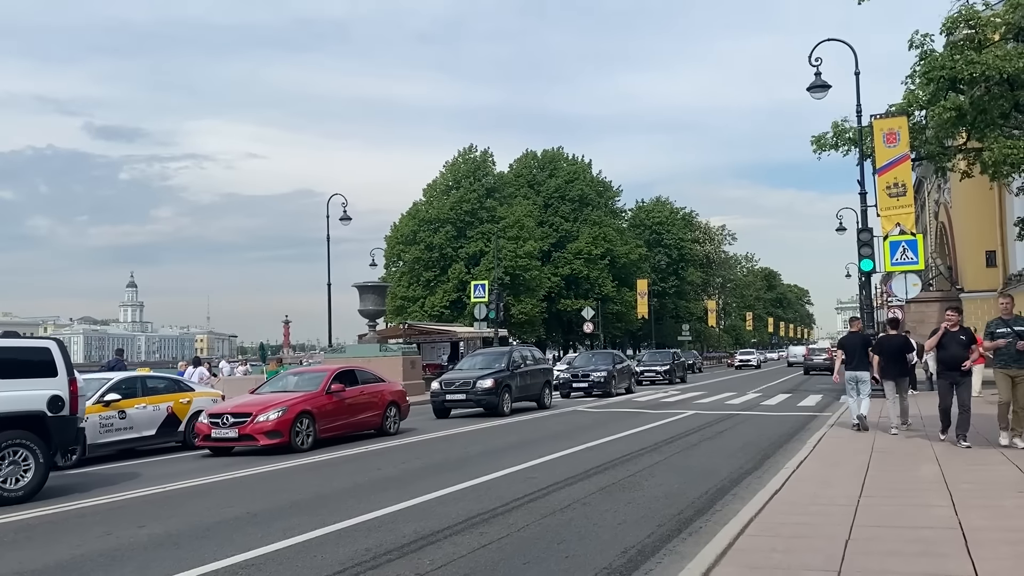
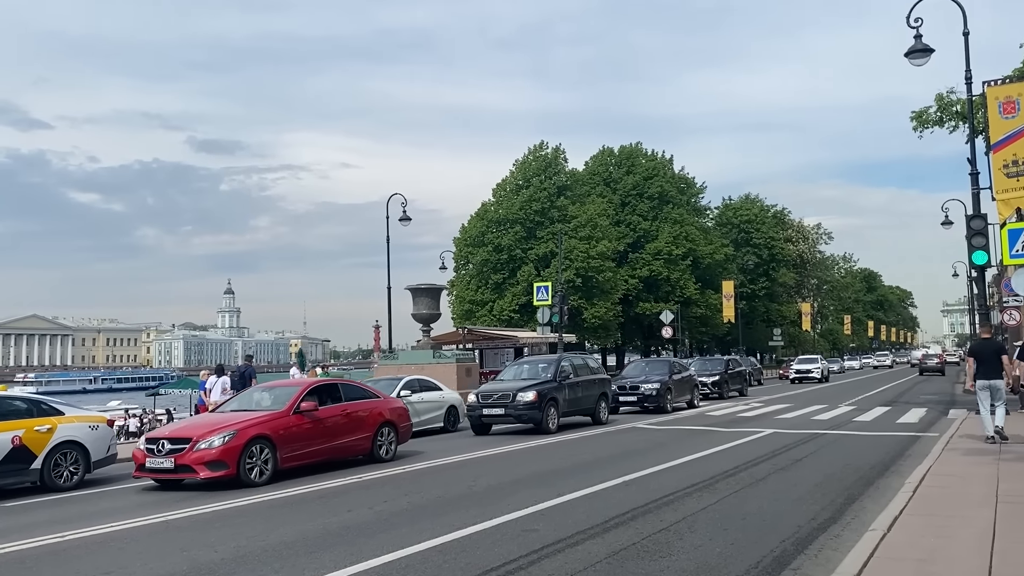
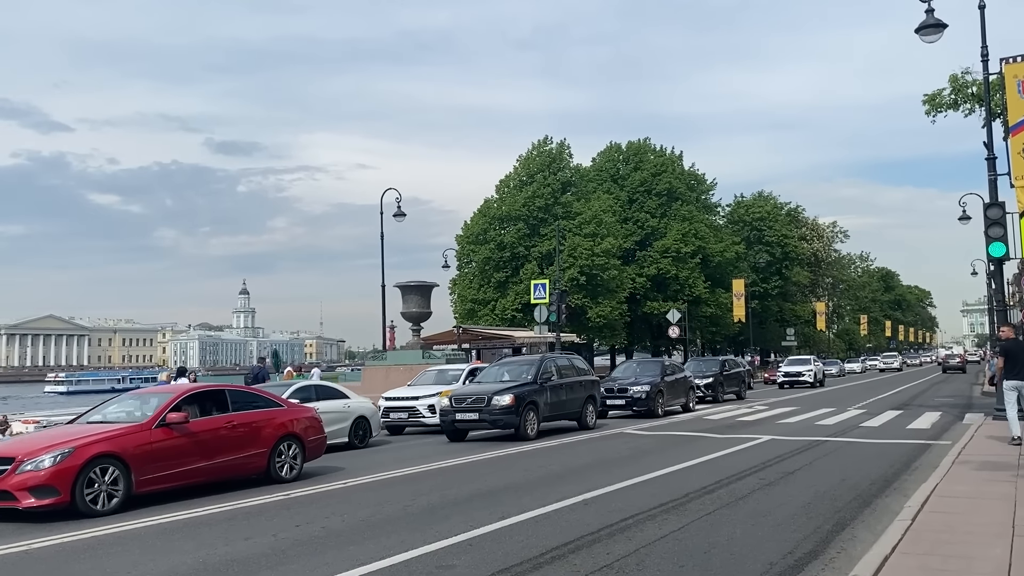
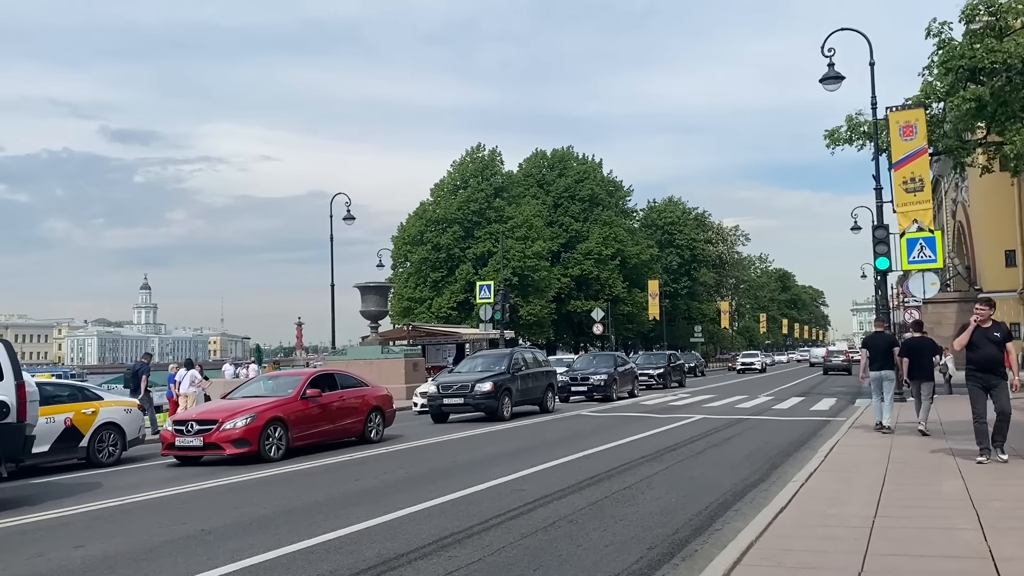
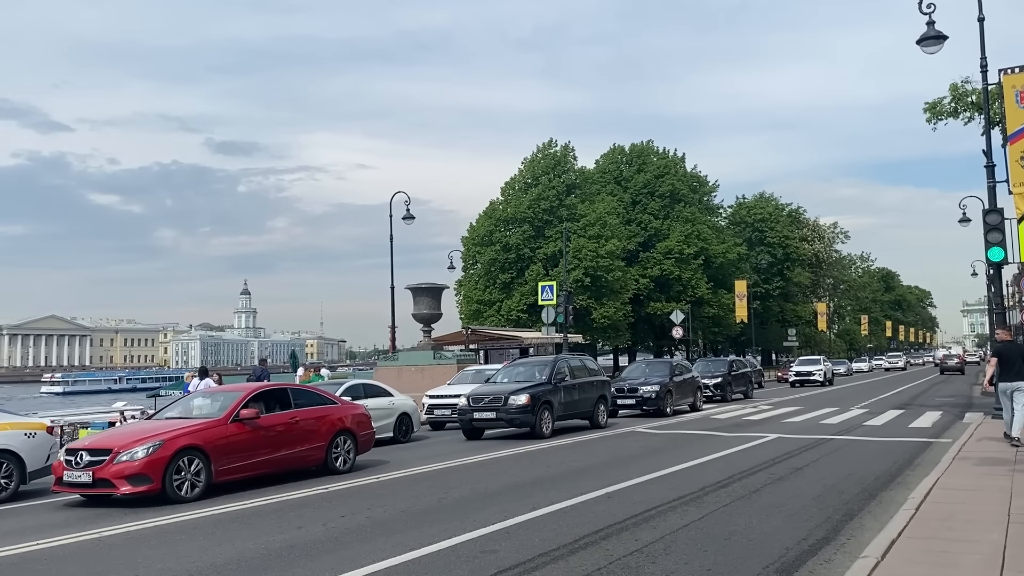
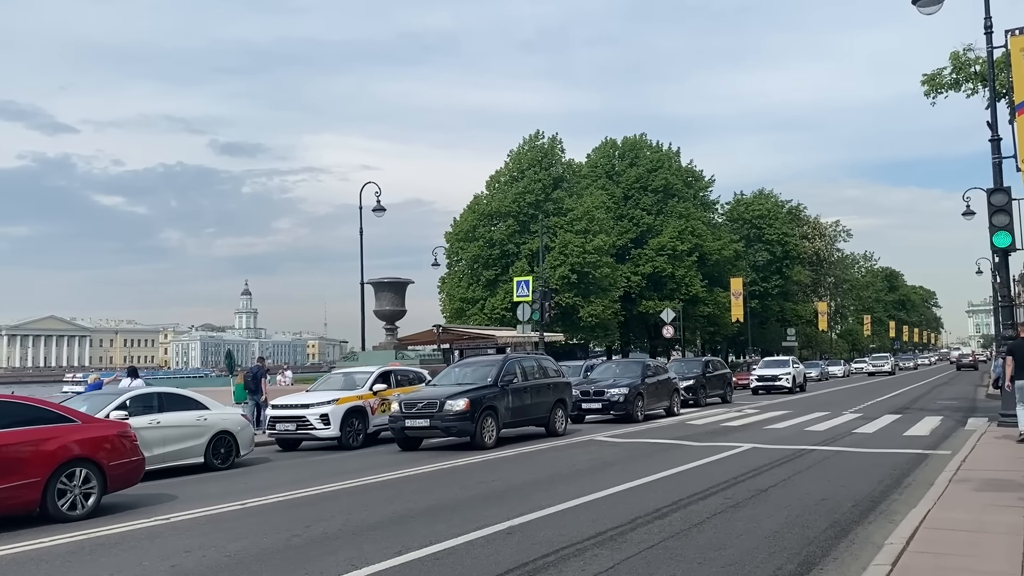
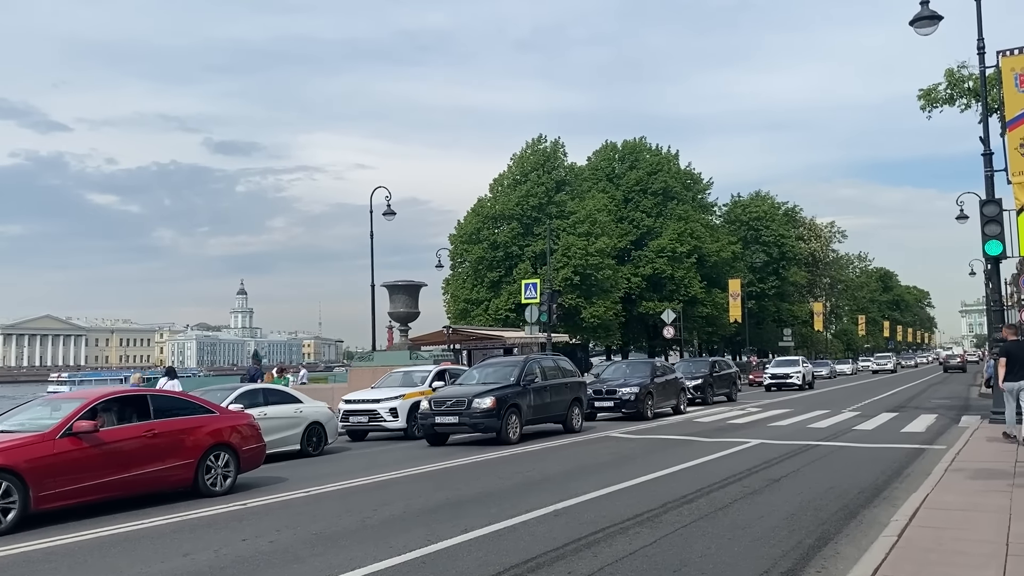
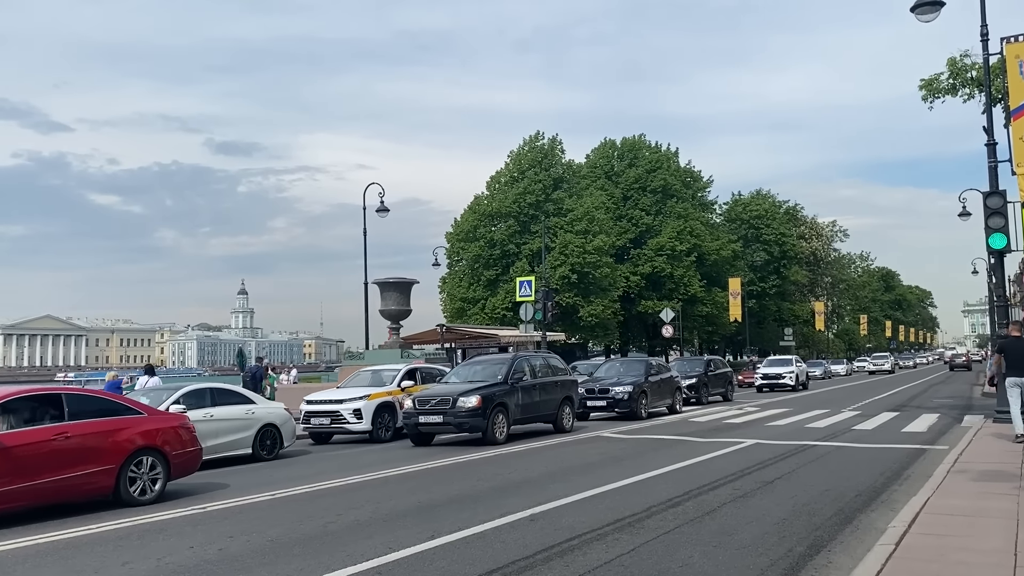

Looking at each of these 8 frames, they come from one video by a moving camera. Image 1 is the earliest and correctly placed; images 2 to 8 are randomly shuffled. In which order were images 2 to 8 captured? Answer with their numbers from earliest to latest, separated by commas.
4, 2, 5, 3, 7, 8, 6
